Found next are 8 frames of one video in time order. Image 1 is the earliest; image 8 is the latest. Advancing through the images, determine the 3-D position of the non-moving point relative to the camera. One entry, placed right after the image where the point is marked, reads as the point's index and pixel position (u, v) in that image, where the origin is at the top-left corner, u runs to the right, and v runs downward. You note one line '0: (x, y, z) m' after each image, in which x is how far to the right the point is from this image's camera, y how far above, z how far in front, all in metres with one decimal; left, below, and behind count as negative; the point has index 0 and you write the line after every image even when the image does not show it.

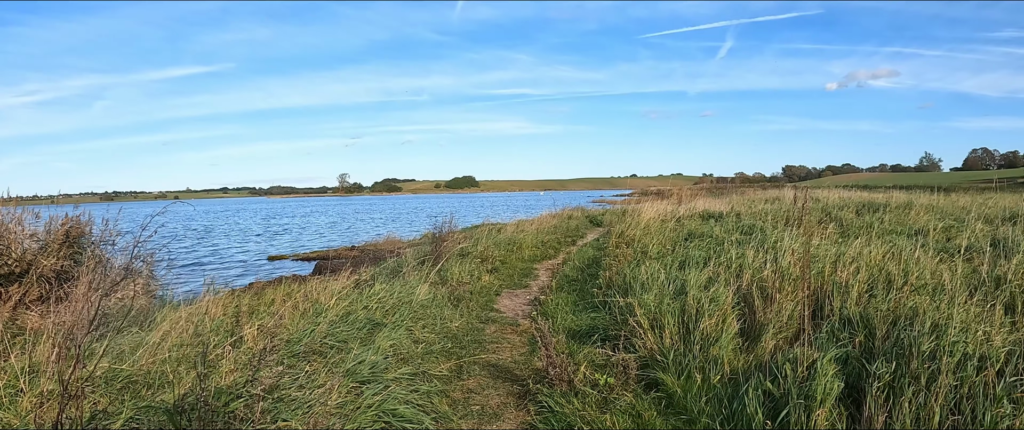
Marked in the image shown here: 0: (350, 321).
0: (-1.6, -1.1, +5.4) m
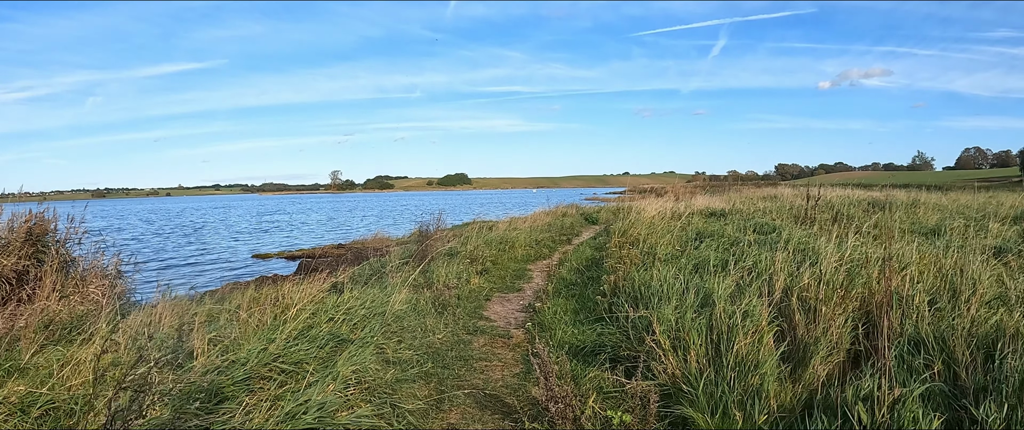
0: (-1.7, -1.1, +4.6) m
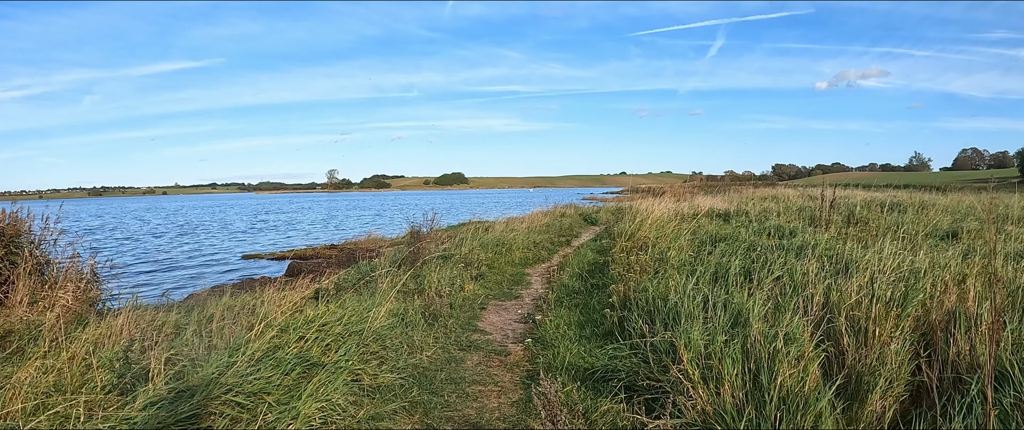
0: (-1.7, -1.1, +3.9) m
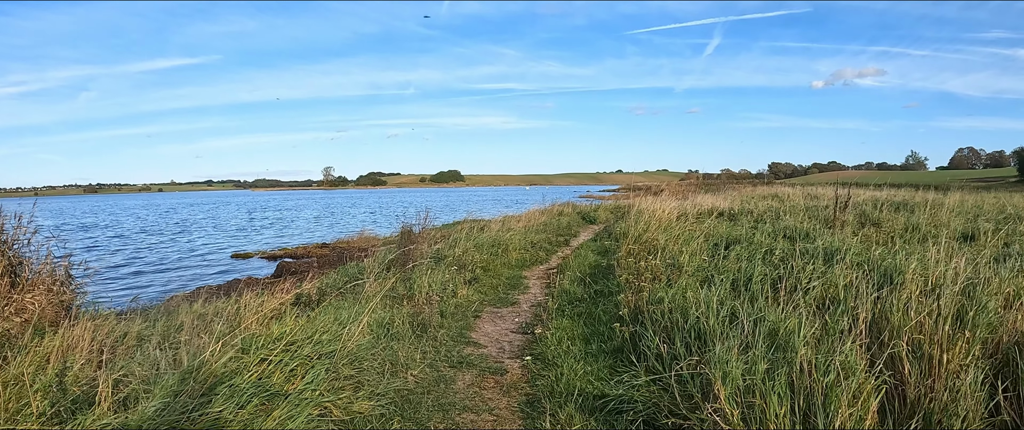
0: (-1.8, -1.1, +3.3) m
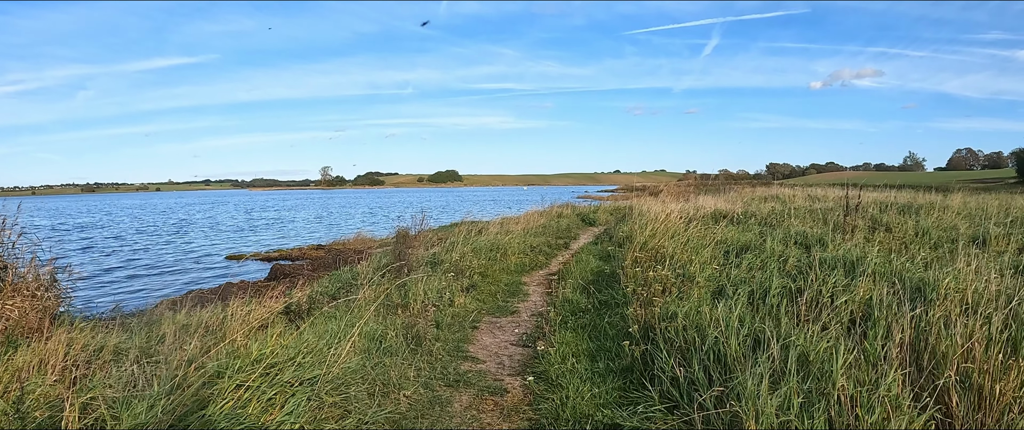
0: (-1.7, -1.2, +3.0) m
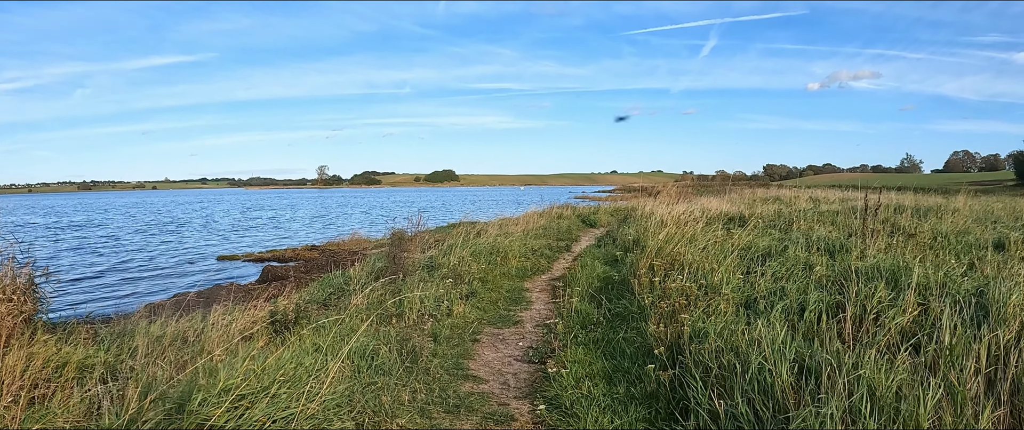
0: (-1.7, -1.2, +2.5) m
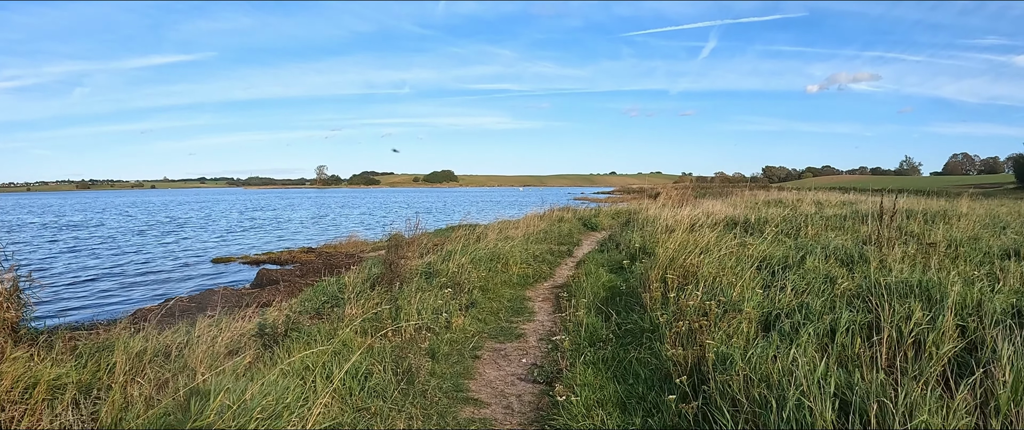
0: (-1.6, -1.3, +2.1) m
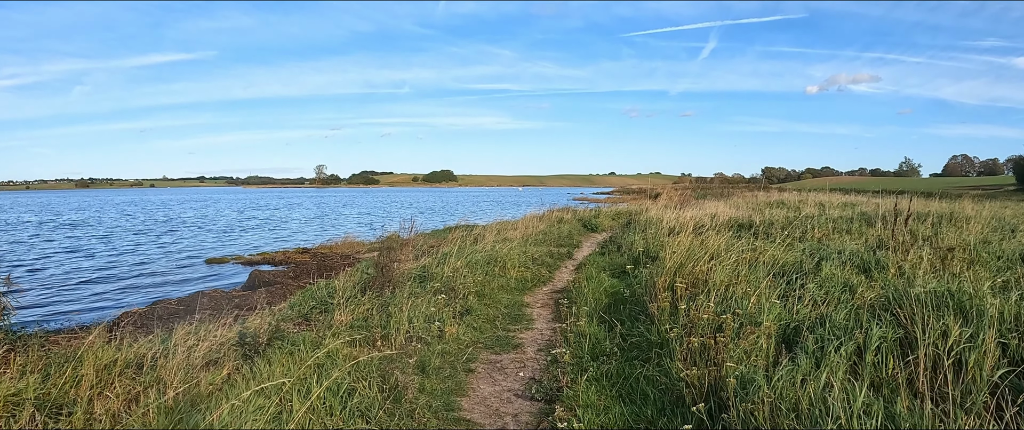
0: (-1.7, -1.3, +1.7) m
